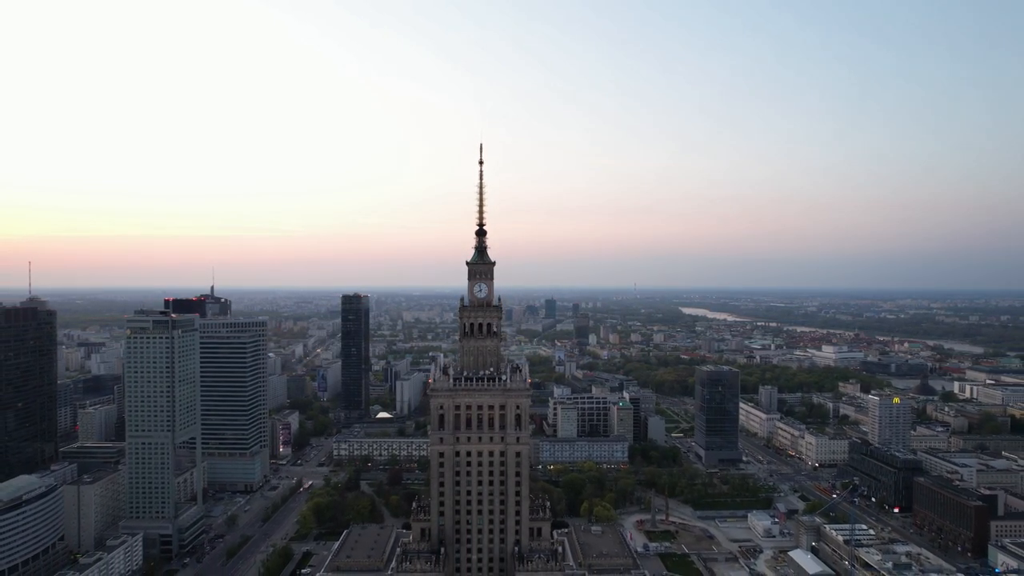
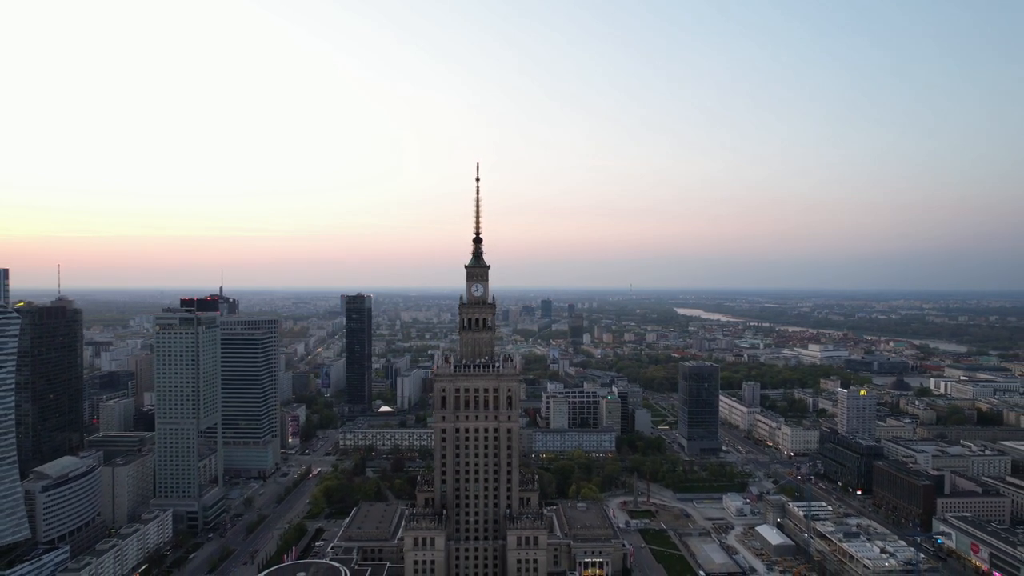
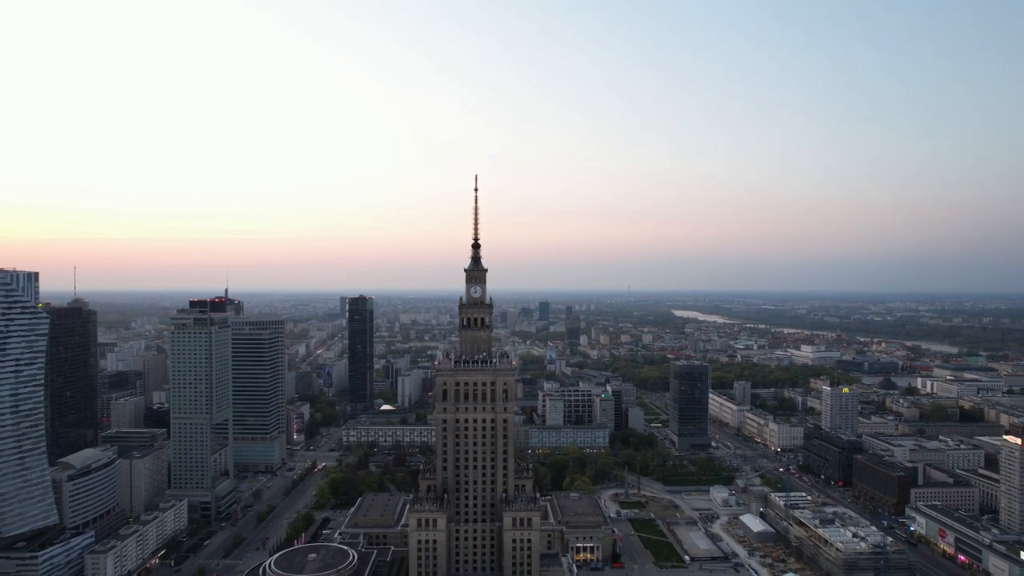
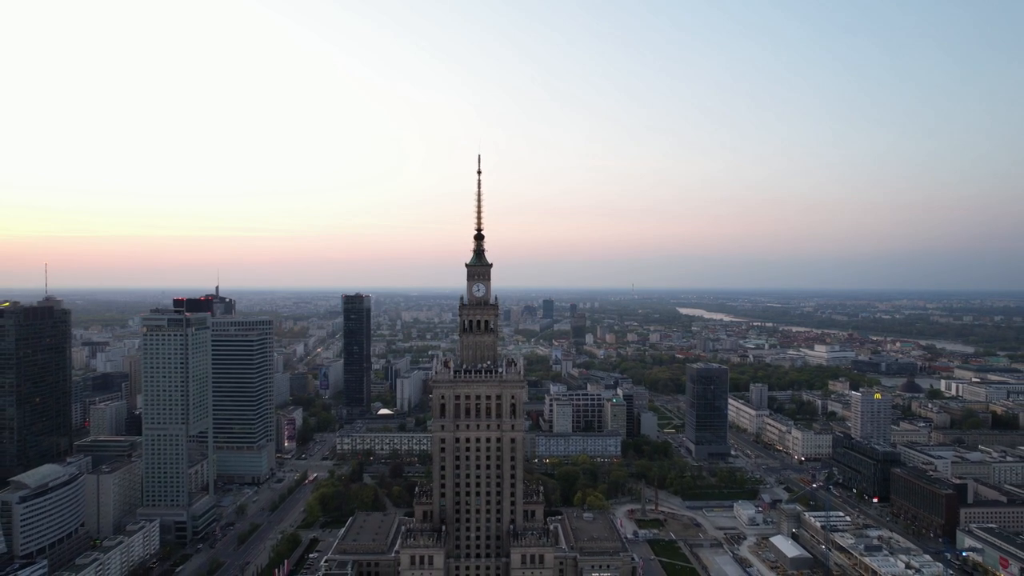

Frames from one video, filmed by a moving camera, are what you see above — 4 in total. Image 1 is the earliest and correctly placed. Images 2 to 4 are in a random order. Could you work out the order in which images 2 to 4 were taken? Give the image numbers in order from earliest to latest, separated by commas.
4, 2, 3
